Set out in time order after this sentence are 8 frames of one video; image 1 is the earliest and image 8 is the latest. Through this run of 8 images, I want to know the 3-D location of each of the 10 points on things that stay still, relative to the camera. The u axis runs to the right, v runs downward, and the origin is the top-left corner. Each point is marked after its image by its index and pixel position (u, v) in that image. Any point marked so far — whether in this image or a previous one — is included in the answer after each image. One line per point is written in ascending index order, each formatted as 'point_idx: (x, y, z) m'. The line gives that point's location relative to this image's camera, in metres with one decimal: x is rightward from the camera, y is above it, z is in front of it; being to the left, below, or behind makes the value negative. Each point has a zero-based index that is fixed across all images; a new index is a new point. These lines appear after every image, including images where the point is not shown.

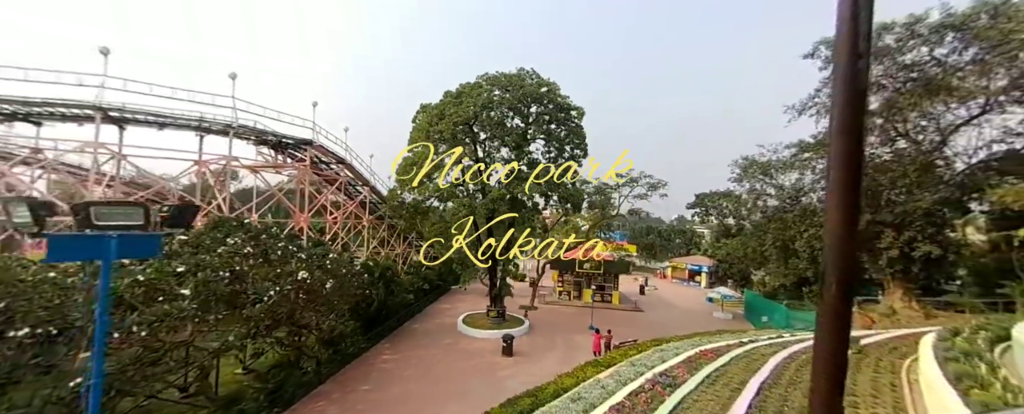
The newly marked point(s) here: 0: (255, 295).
0: (-4.1, -1.5, +5.9) m
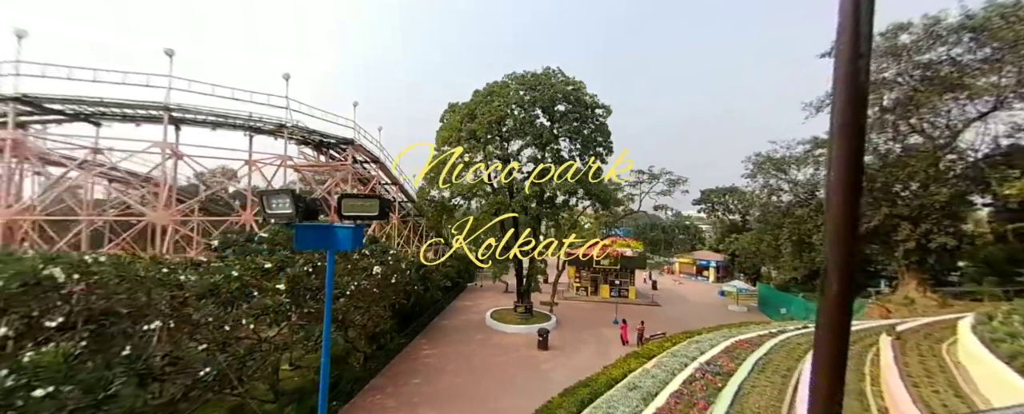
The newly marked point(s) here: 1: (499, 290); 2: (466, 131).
0: (-2.9, -1.4, +6.0) m
1: (-0.7, -4.5, +19.2) m
2: (-1.6, +2.7, +12.2) m
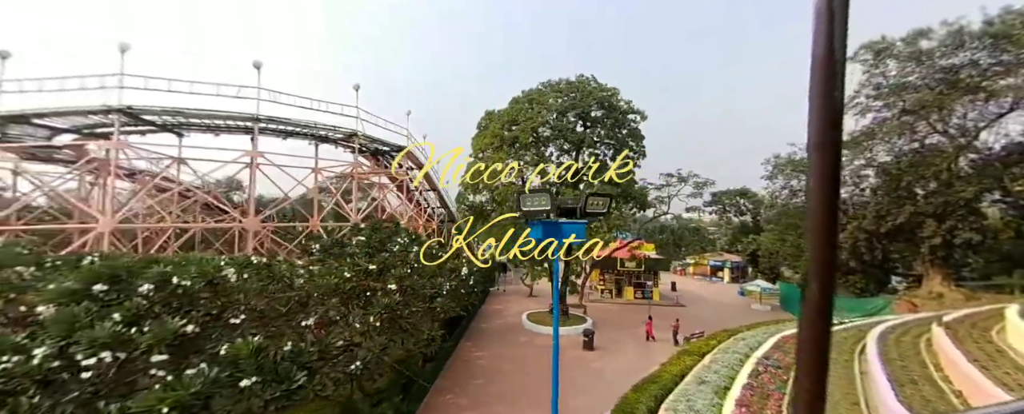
0: (-1.4, -1.5, +6.2) m
1: (+0.7, -4.8, +19.4) m
2: (-0.2, +2.5, +12.5) m
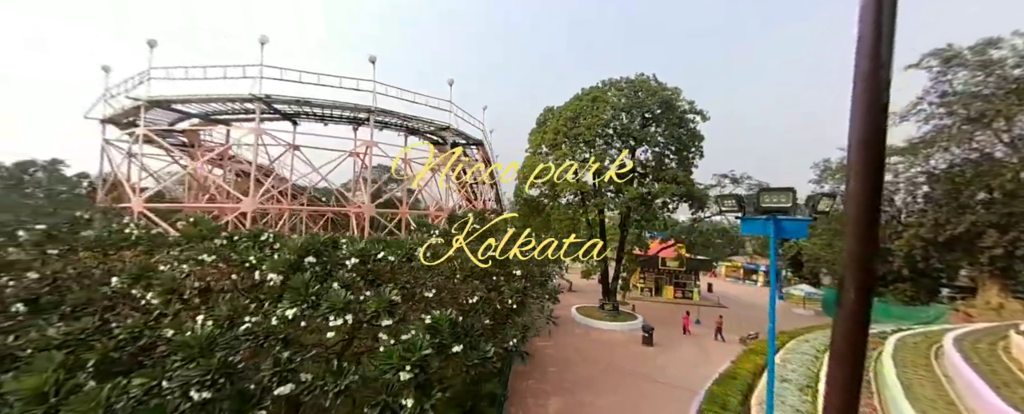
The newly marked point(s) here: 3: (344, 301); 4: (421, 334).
0: (+0.6, -1.3, +6.5) m
1: (+2.8, -4.6, +19.7) m
2: (+2.0, +2.7, +12.7) m
3: (-1.7, -1.0, +3.5) m
4: (-0.9, -1.3, +3.6) m
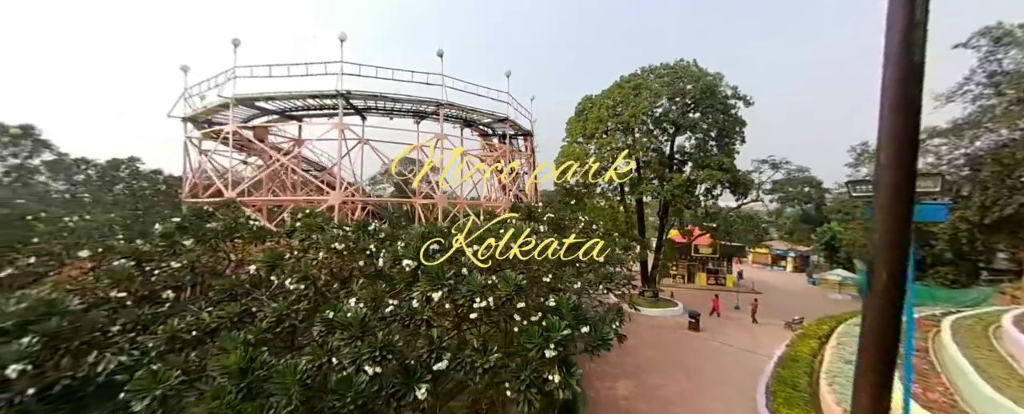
0: (+2.0, -1.1, +6.7) m
1: (+4.6, -3.9, +19.9) m
2: (+3.5, +3.1, +12.8) m
3: (-0.3, -0.8, +3.7) m
4: (+0.4, -1.2, +3.8) m
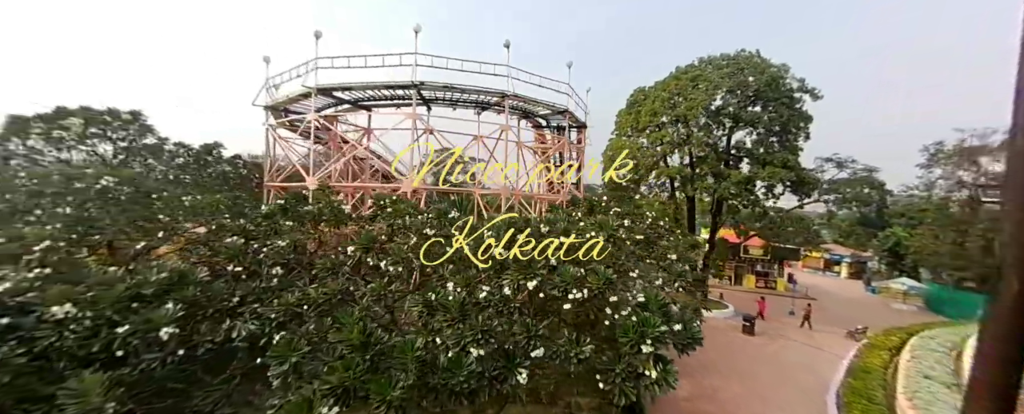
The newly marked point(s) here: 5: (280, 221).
0: (+3.2, -1.0, +6.6) m
1: (+6.7, -3.7, +19.6) m
2: (+5.3, +3.3, +12.4) m
3: (+0.7, -0.8, +3.8) m
4: (+1.4, -1.1, +3.8) m
5: (-3.5, -0.2, +5.2) m
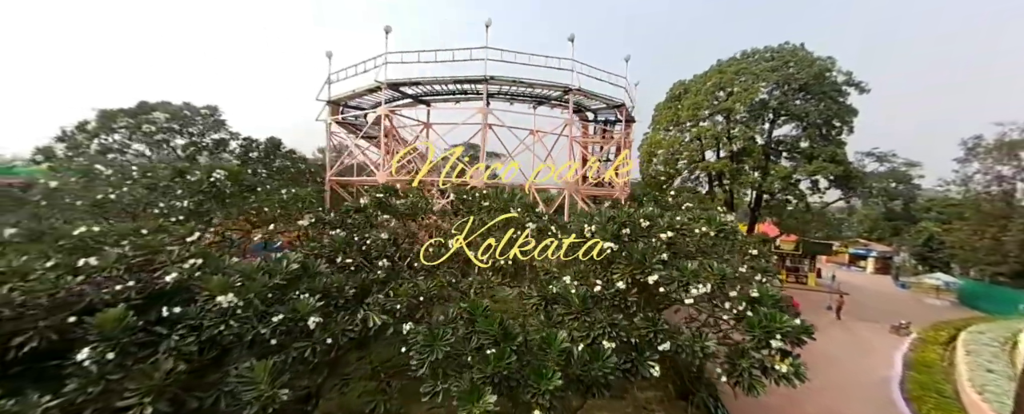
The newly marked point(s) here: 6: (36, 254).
0: (+4.5, -0.9, +6.6) m
1: (+8.2, -3.3, +19.6) m
2: (+6.7, +3.5, +12.3) m
3: (+2.0, -0.7, +3.8) m
4: (+2.7, -1.1, +3.8) m
5: (-2.1, -0.1, +5.3) m
6: (-4.0, -0.4, +2.9) m
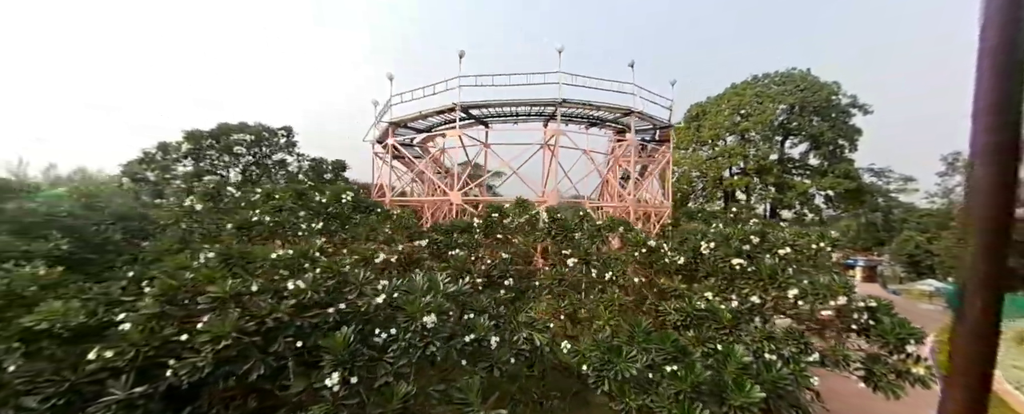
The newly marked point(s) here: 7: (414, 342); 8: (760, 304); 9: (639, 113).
0: (+6.0, -1.2, +7.0) m
1: (+9.0, -4.2, +20.1) m
2: (+7.8, +2.9, +13.1) m
3: (+3.7, -0.9, +4.1) m
4: (+4.4, -1.2, +4.1) m
5: (-0.6, -0.4, +5.3) m
6: (-2.3, -0.6, +2.9) m
7: (-0.9, -1.2, +2.9) m
8: (+2.9, -1.1, +4.1) m
9: (+3.0, +2.2, +8.1) m
